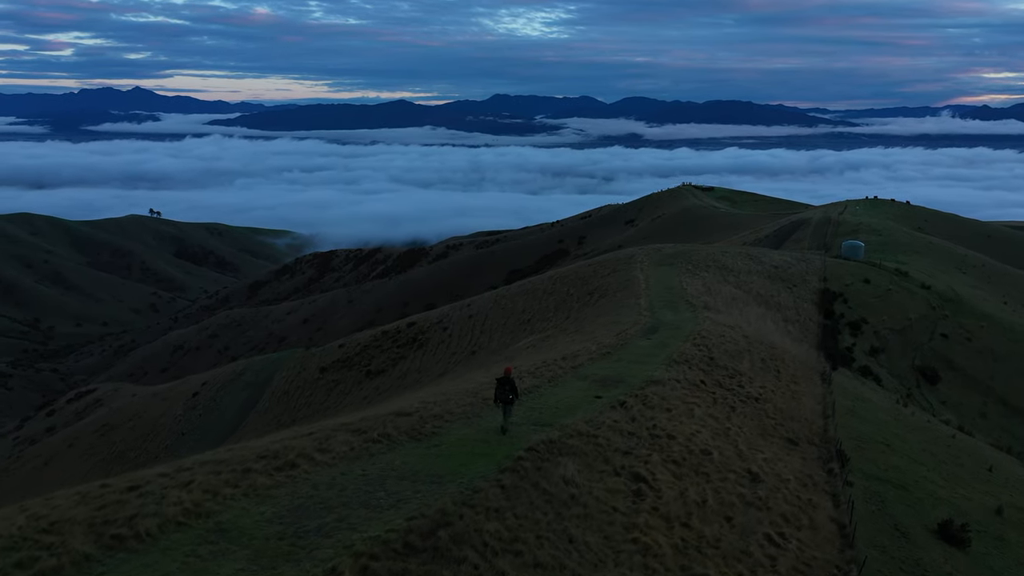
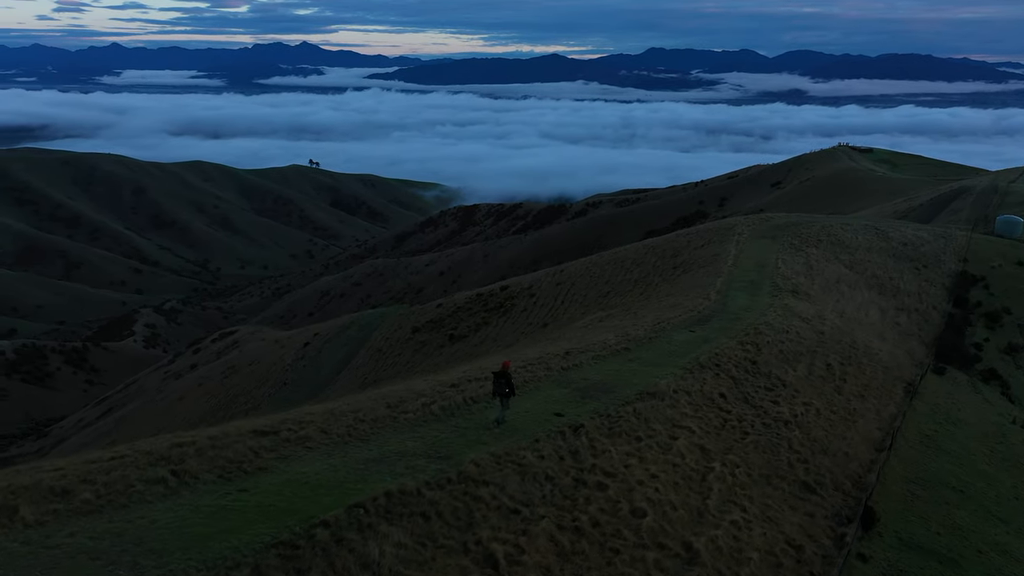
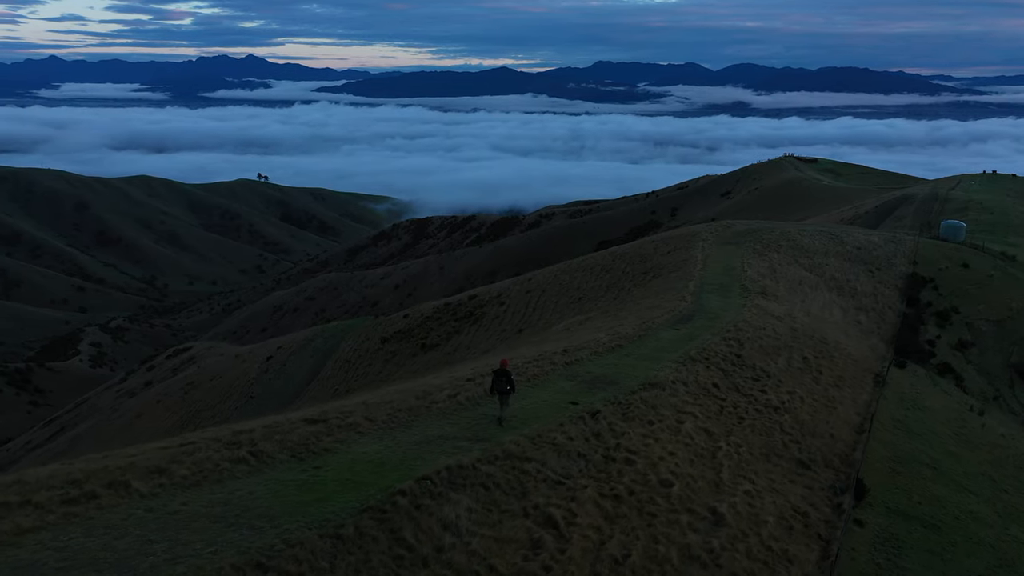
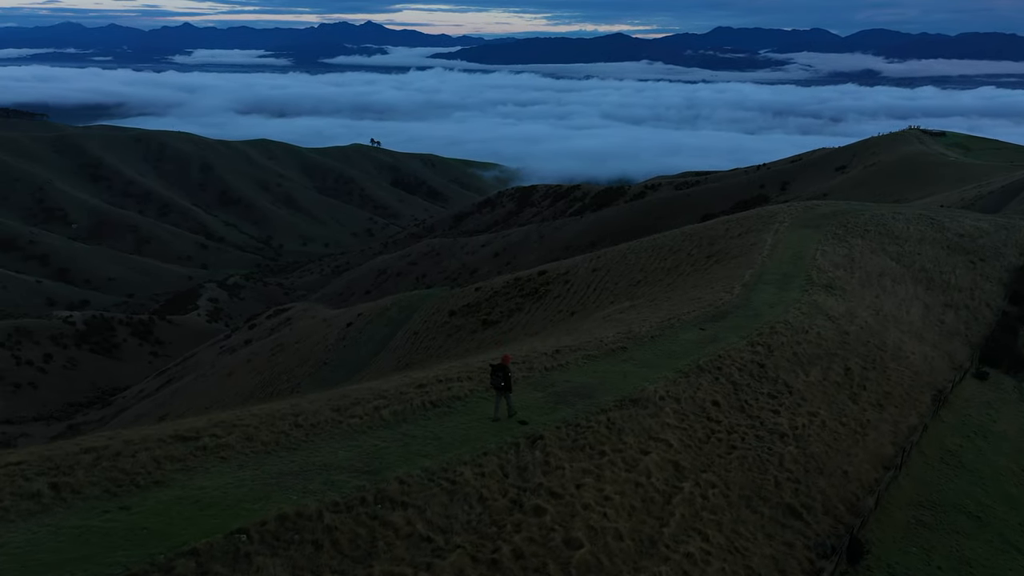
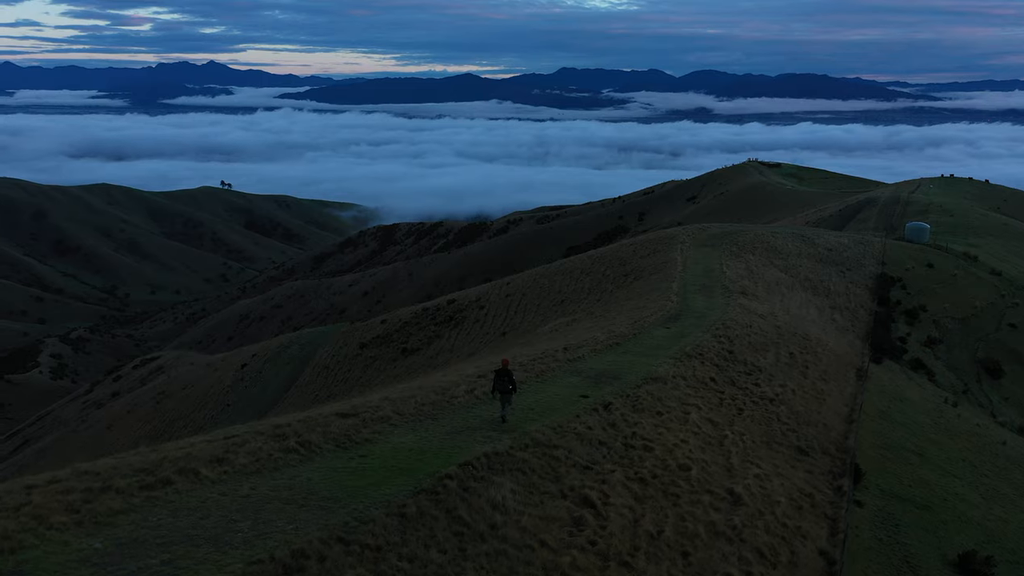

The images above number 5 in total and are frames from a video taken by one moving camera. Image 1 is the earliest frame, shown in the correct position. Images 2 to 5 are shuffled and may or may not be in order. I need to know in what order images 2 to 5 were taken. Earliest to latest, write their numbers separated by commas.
5, 3, 2, 4
